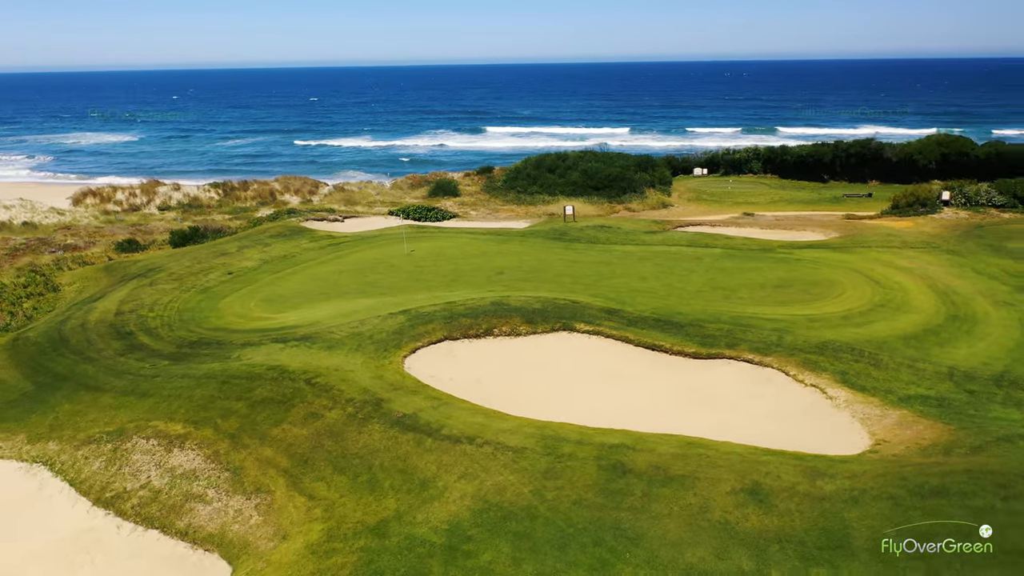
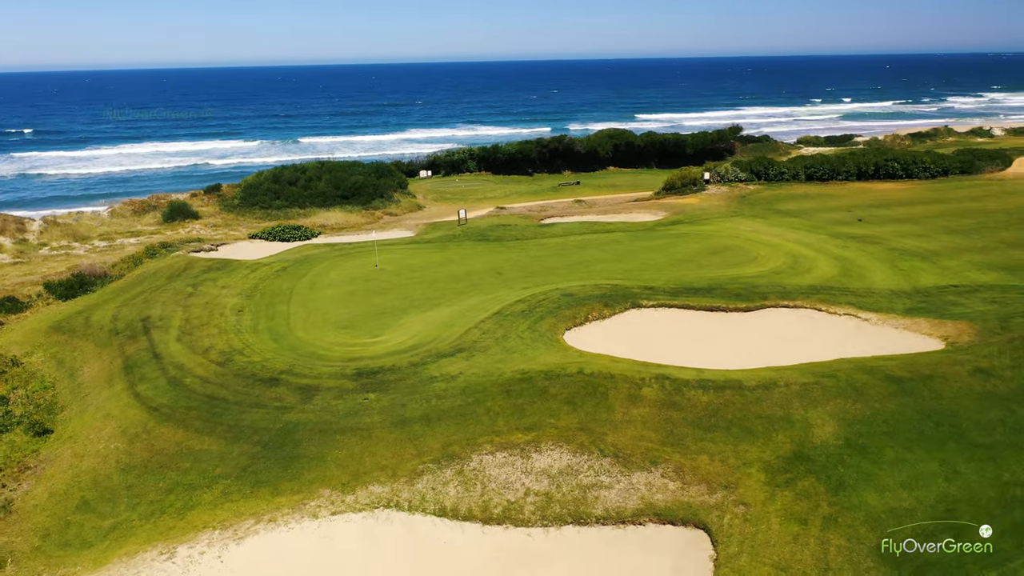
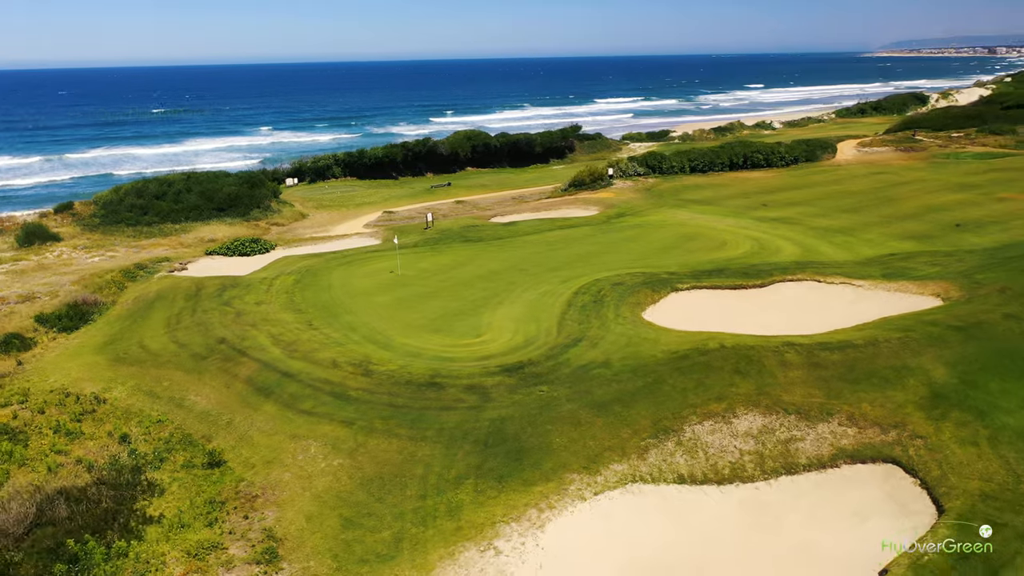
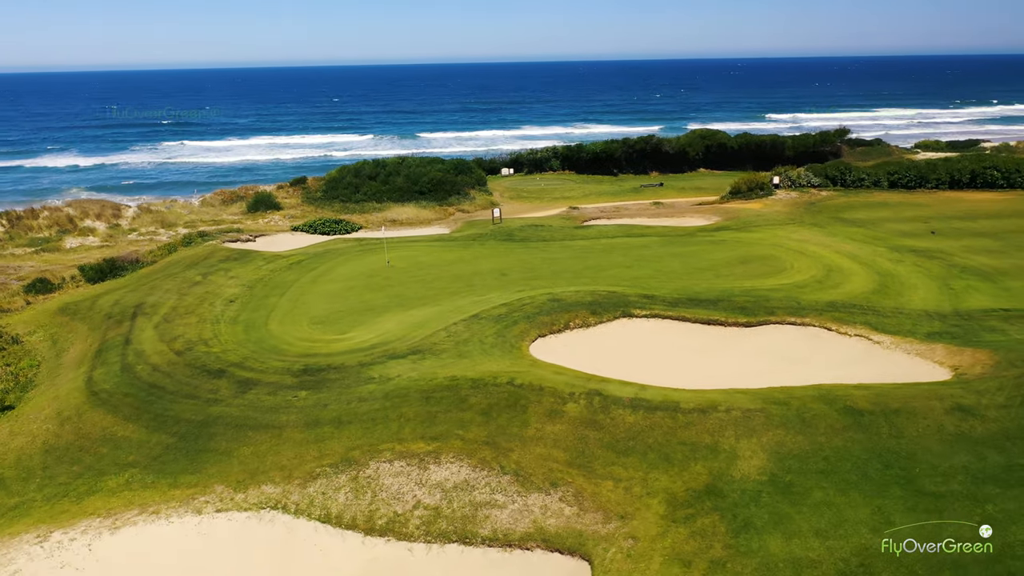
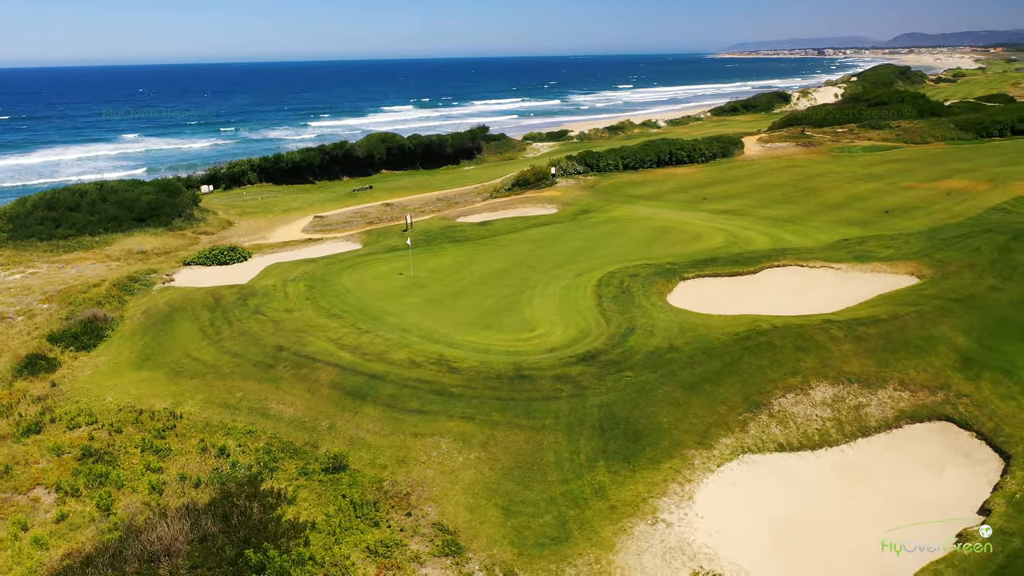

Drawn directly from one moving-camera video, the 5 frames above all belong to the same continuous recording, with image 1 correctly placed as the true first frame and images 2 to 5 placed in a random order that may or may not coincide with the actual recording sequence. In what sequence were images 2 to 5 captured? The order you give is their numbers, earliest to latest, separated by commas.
4, 2, 3, 5
